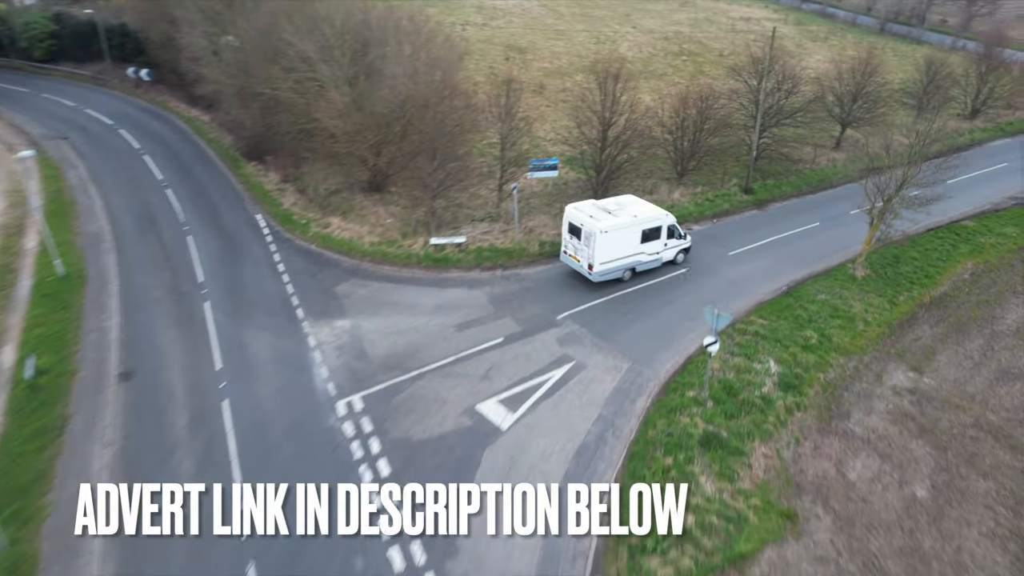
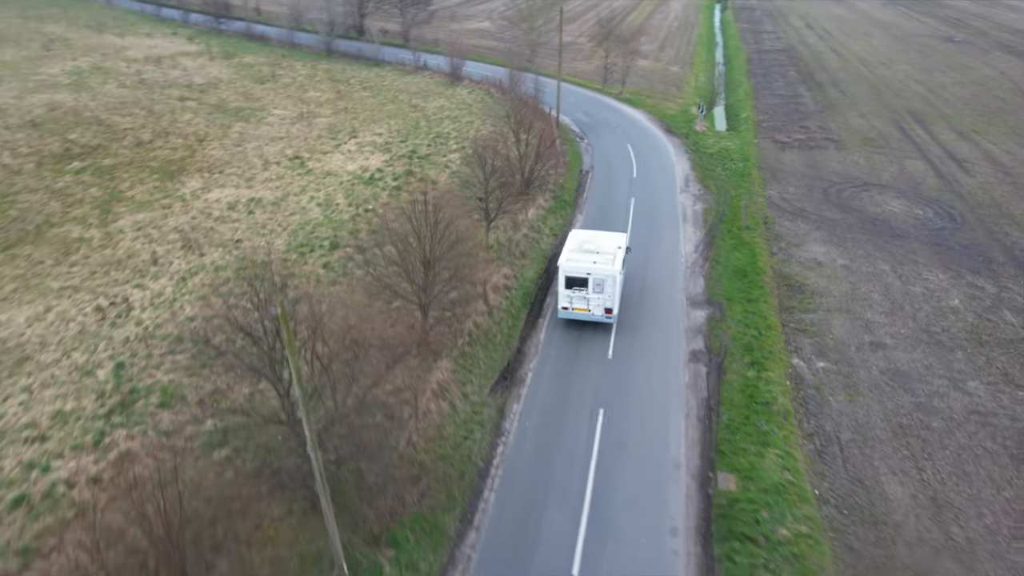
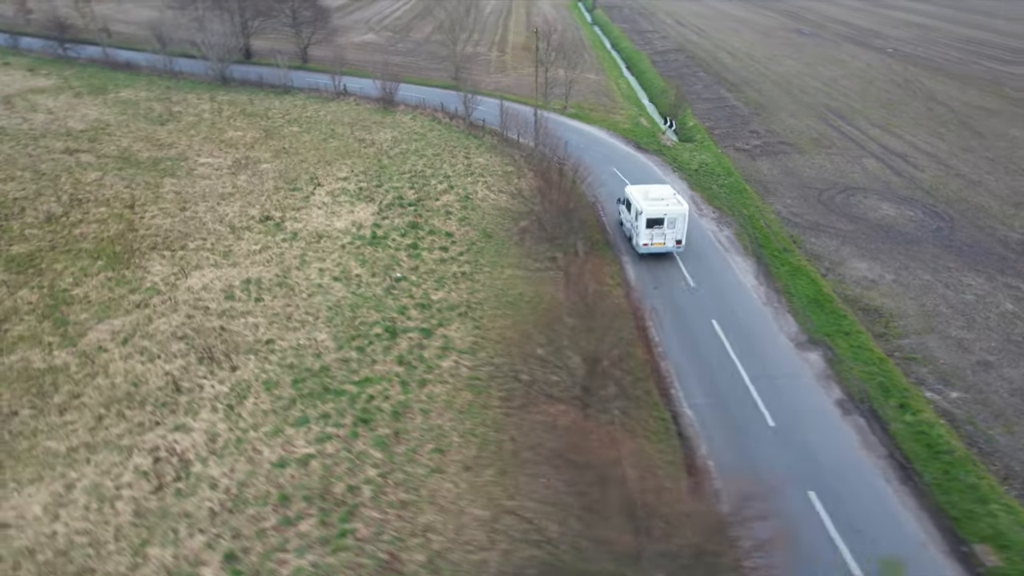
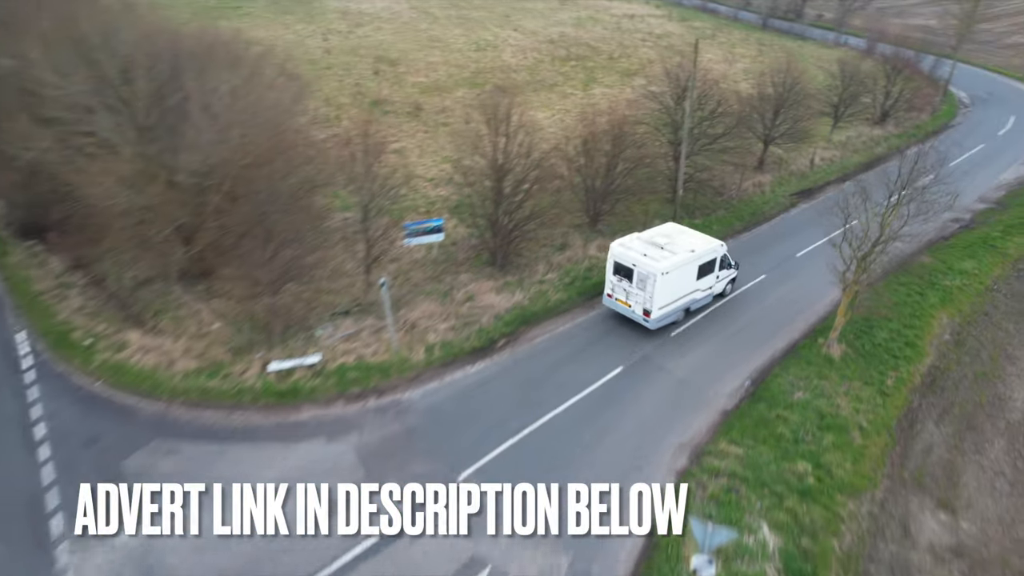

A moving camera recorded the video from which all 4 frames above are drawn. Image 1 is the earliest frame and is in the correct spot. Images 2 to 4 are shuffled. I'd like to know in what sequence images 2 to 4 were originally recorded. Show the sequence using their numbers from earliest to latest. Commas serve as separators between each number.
4, 2, 3
